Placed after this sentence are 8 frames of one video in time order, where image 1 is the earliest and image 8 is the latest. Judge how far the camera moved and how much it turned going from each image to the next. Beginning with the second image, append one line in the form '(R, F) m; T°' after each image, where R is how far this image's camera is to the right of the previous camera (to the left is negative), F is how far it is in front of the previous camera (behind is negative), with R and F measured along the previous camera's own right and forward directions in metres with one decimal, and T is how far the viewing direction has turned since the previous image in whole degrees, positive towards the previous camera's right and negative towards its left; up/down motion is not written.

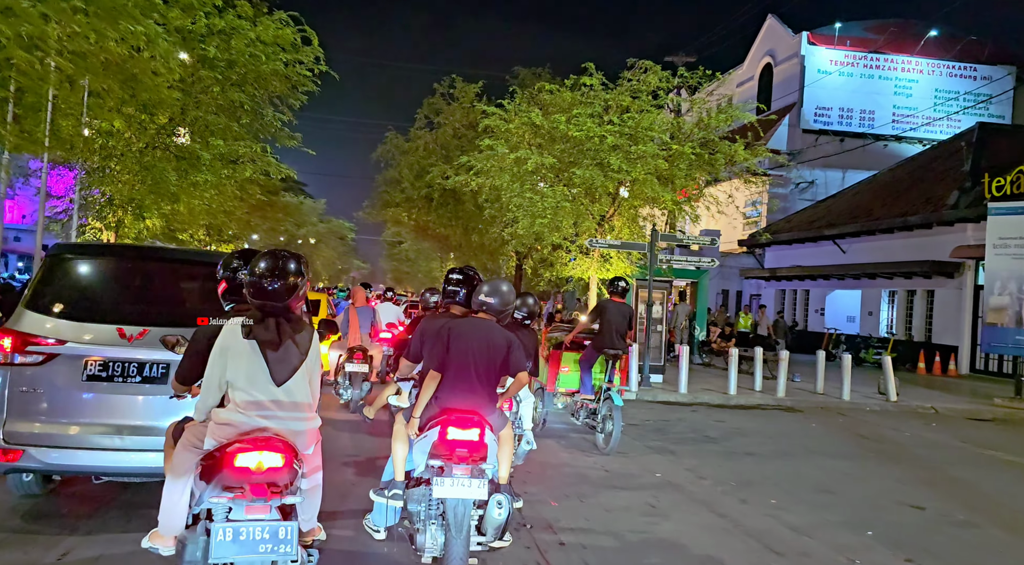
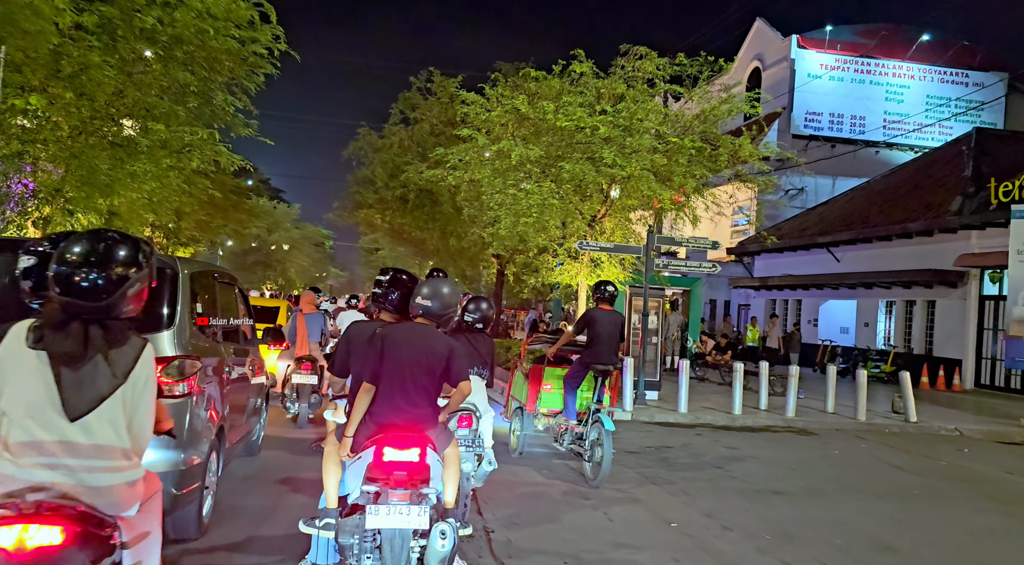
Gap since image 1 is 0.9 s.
(0.0, +1.4) m; +1°
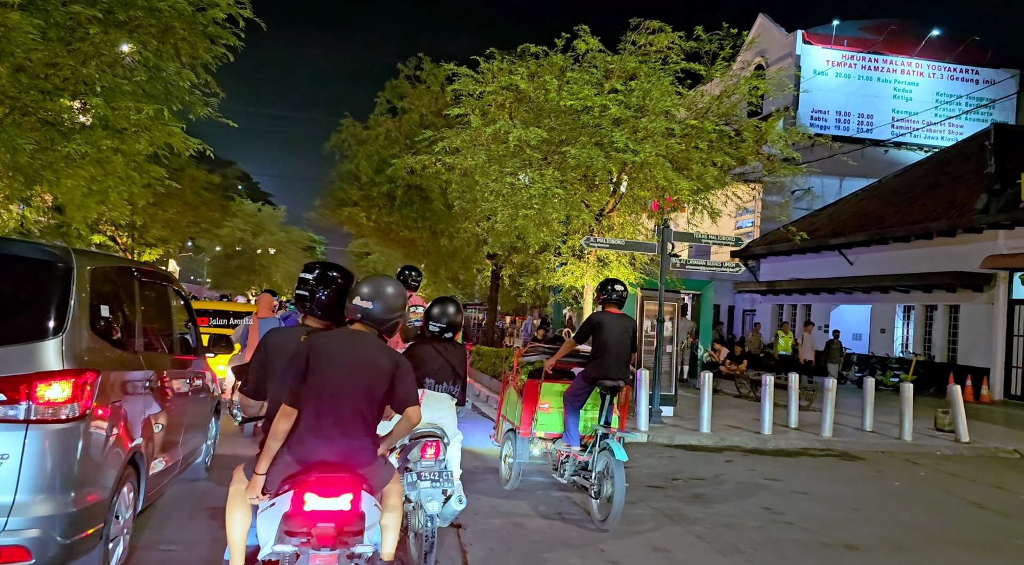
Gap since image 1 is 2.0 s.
(-0.1, +1.5) m; 0°
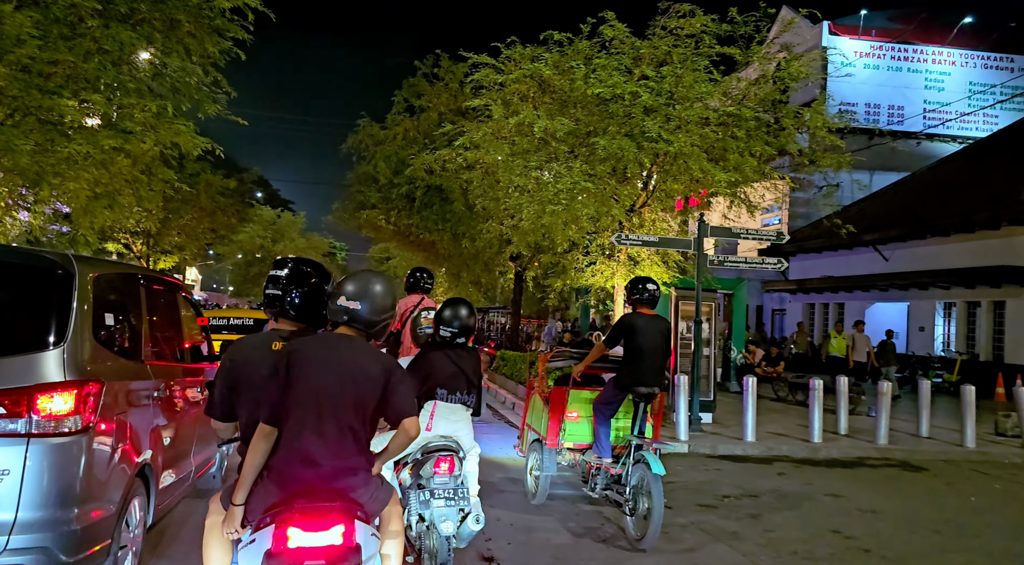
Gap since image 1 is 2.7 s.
(-0.1, +0.6) m; -1°
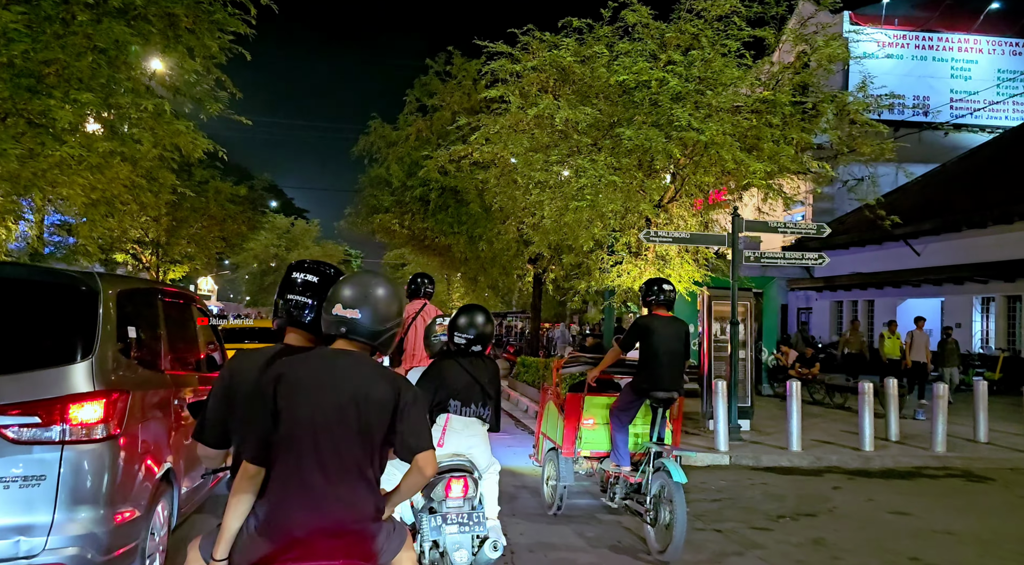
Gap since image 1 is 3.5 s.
(-0.1, +0.6) m; -1°
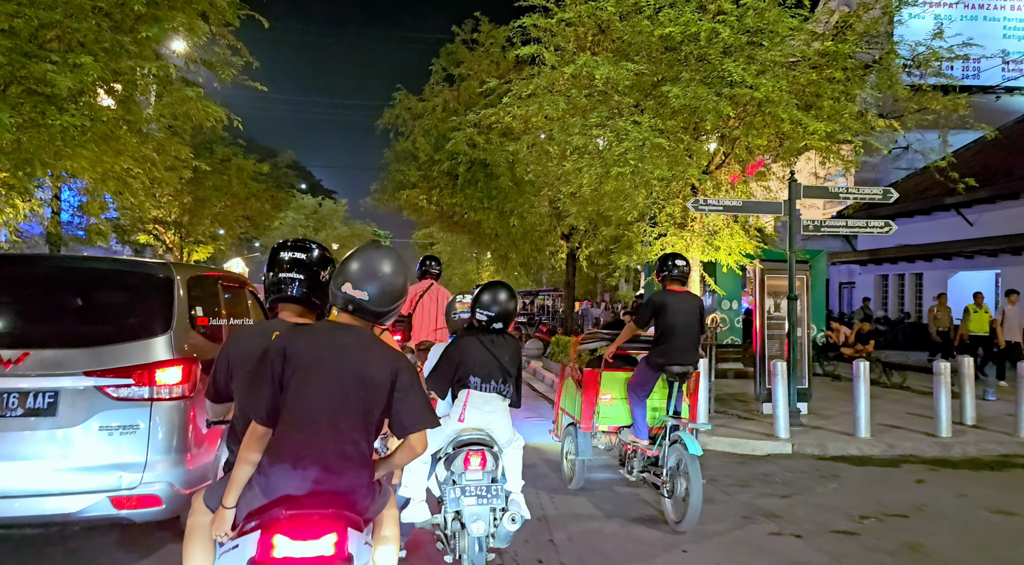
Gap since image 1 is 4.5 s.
(-0.1, +0.7) m; -2°
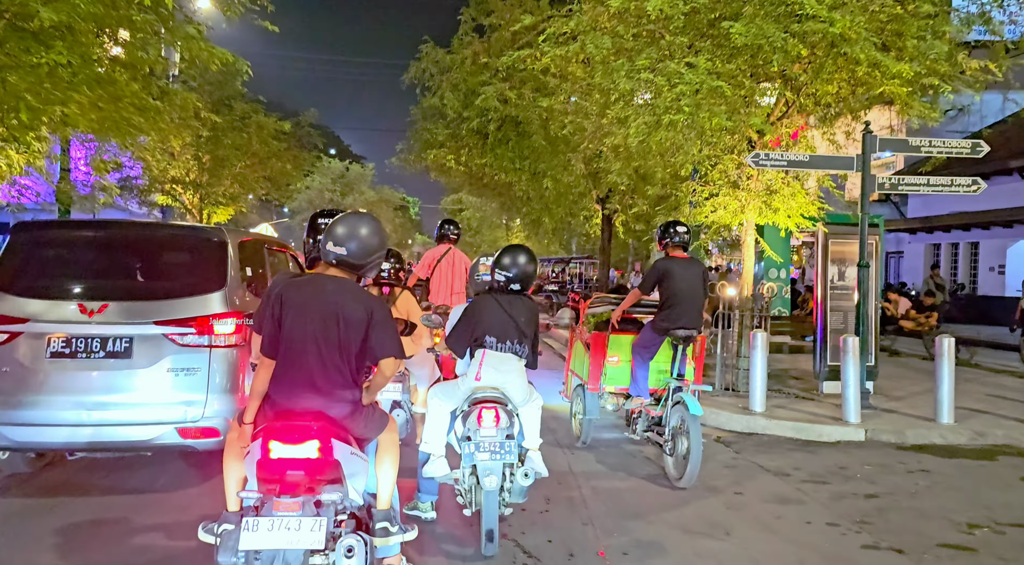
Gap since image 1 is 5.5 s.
(-0.1, +0.9) m; -2°
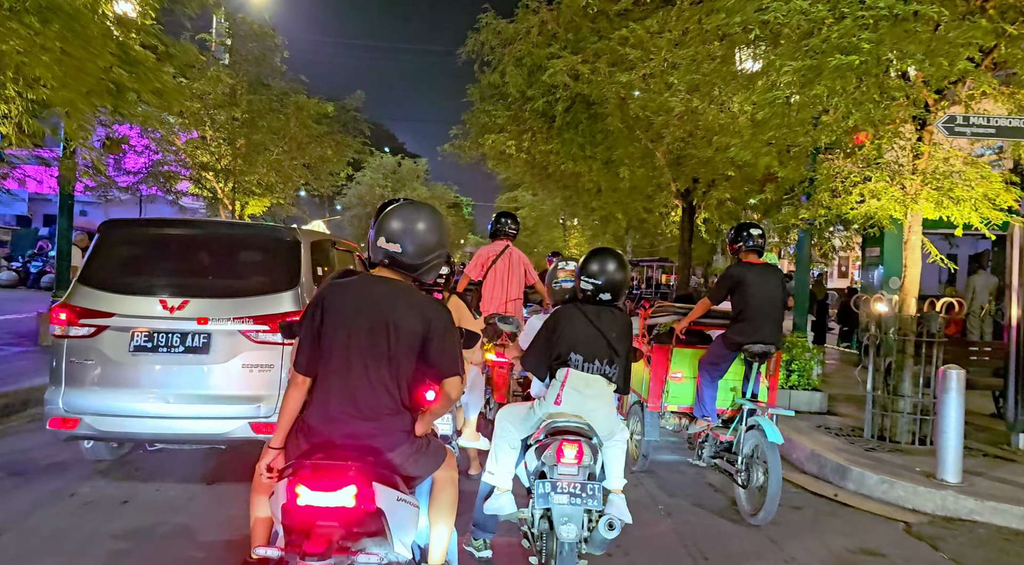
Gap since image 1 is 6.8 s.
(-0.3, +2.1) m; -4°
